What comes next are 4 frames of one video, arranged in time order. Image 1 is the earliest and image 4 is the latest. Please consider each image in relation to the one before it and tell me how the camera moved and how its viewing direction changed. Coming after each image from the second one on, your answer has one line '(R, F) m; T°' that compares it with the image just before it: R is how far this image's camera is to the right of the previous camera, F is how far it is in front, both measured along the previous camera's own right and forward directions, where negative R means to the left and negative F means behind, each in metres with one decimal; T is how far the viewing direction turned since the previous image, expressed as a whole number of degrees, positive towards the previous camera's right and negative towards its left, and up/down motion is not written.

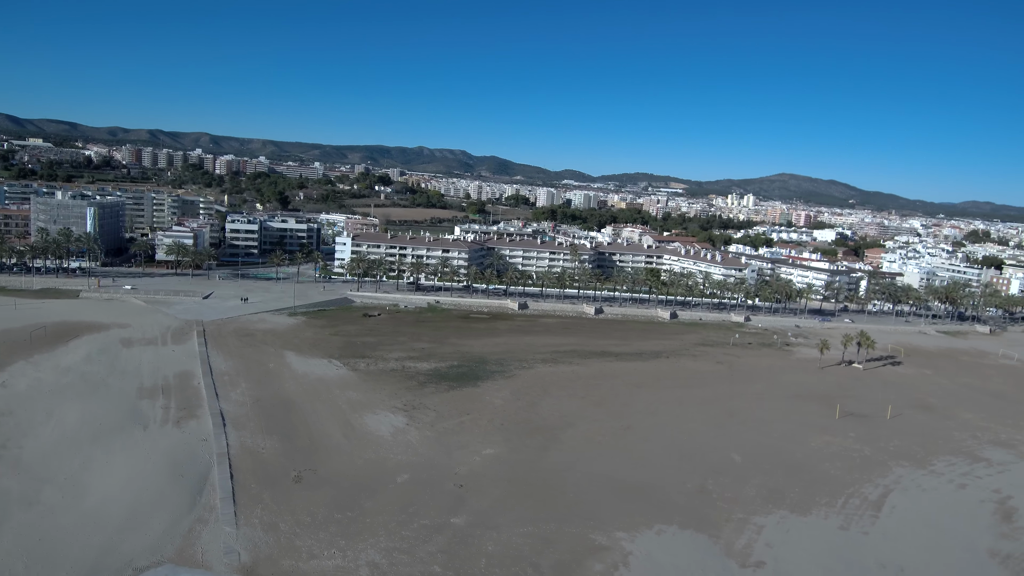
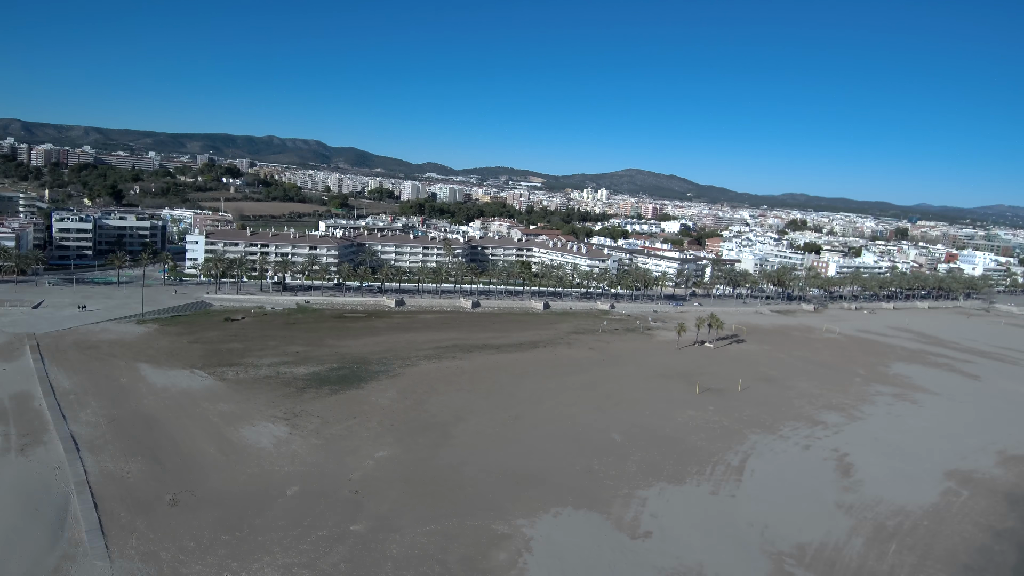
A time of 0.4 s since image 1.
(+1.7, -0.2) m; +8°
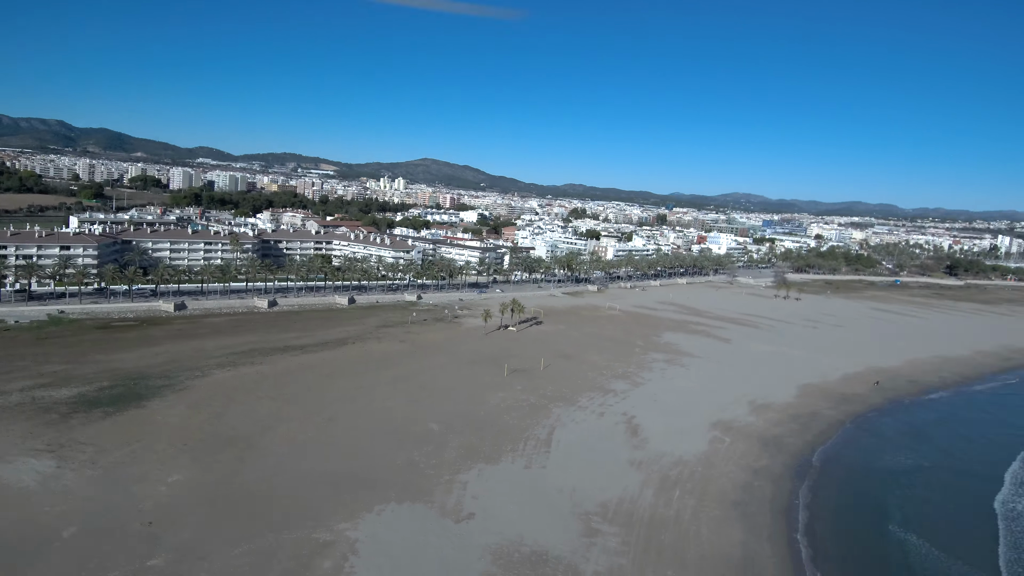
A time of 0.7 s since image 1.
(+1.6, 0.0) m; +15°
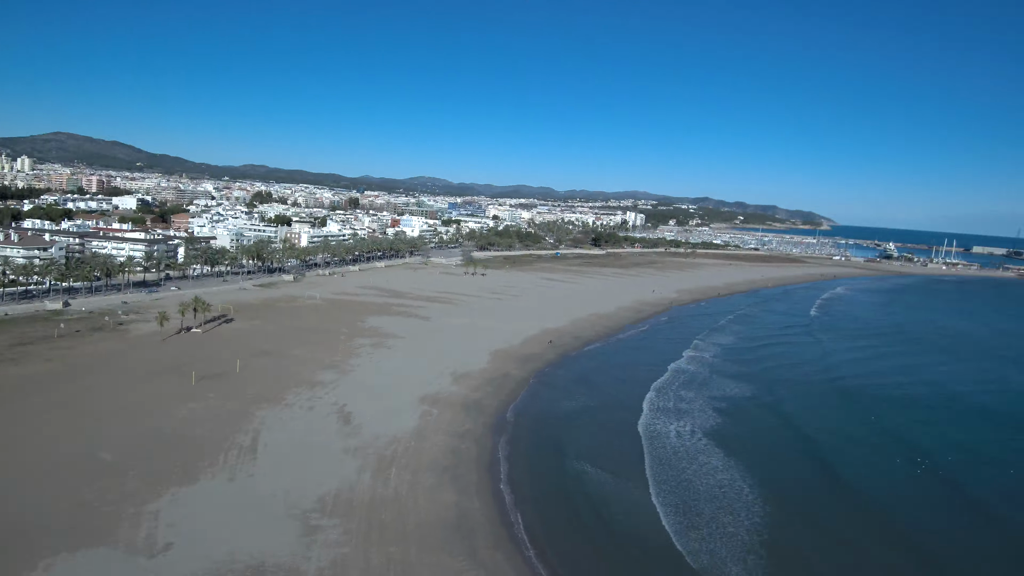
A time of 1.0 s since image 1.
(0.0, -0.1) m; +30°
